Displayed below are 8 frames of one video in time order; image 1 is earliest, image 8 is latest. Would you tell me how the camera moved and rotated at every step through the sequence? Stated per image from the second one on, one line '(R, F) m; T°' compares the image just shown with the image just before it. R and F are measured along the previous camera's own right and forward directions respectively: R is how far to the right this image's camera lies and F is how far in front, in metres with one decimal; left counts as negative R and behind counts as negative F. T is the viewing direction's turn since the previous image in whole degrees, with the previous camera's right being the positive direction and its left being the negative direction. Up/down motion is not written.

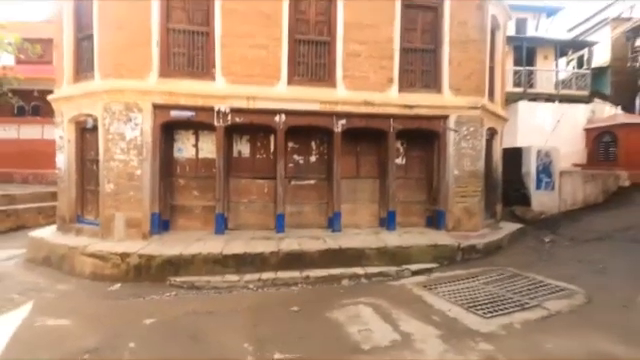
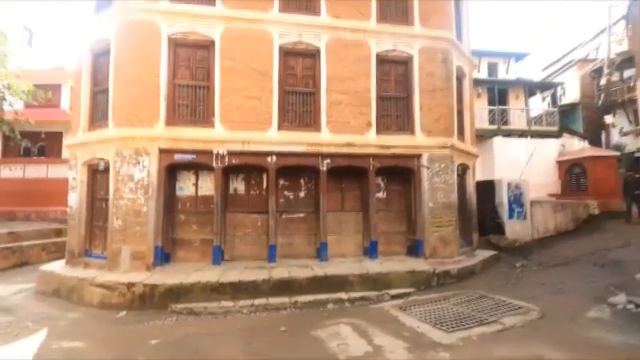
(+0.3, -1.1) m; +1°
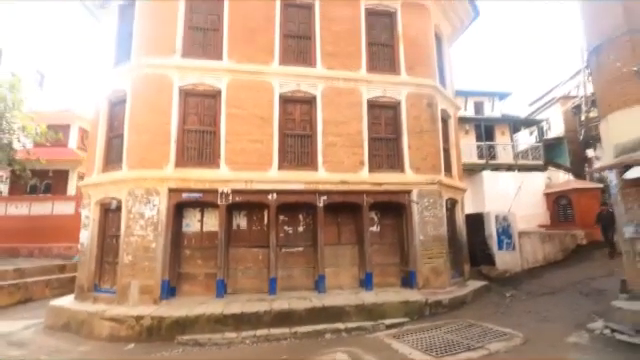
(0.0, -0.8) m; 0°
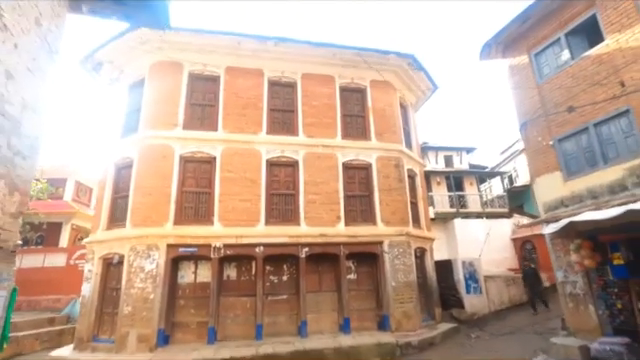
(+0.3, -1.7) m; +2°
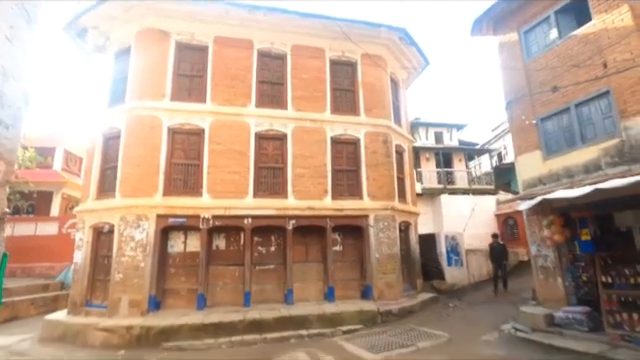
(+0.2, -0.2) m; +1°
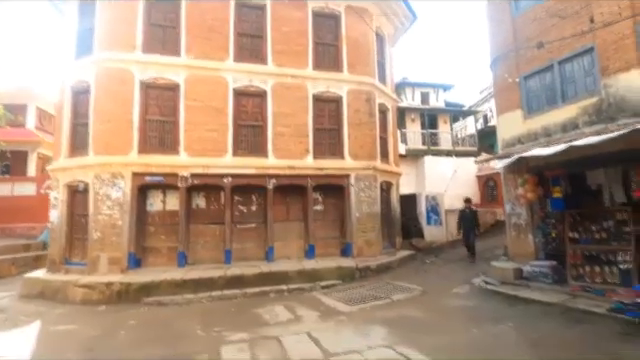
(+0.3, +0.1) m; +2°
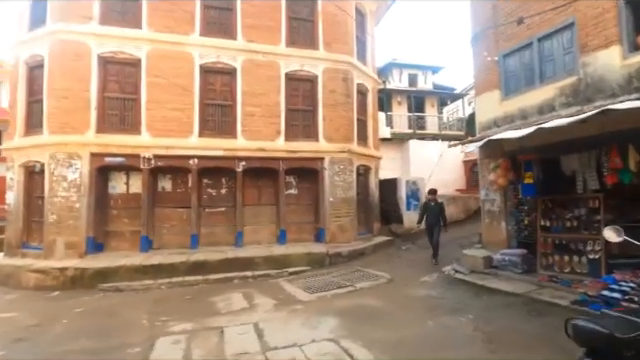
(+0.9, +0.5) m; +1°
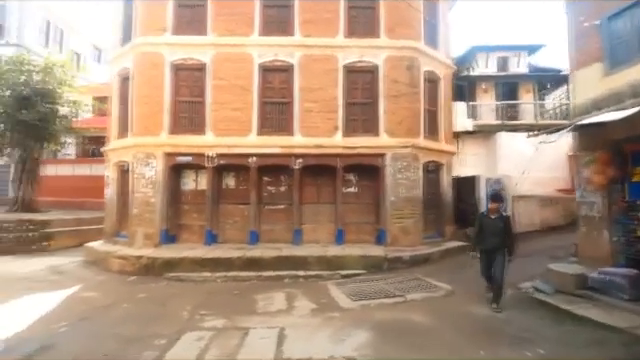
(+1.0, +0.7) m; -15°
